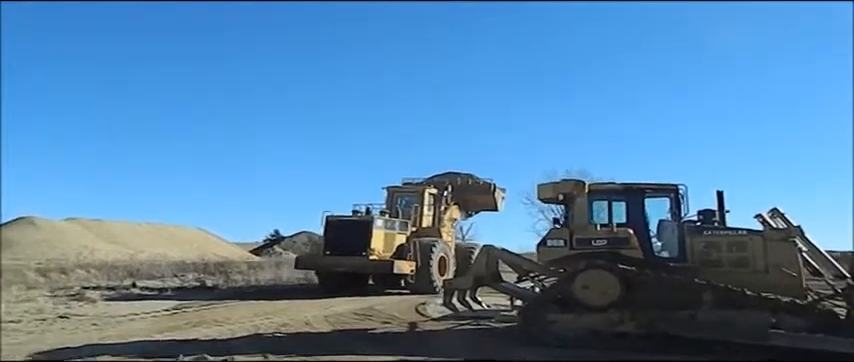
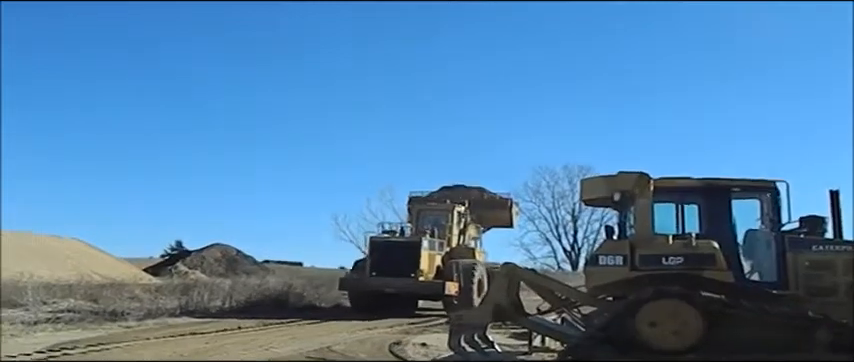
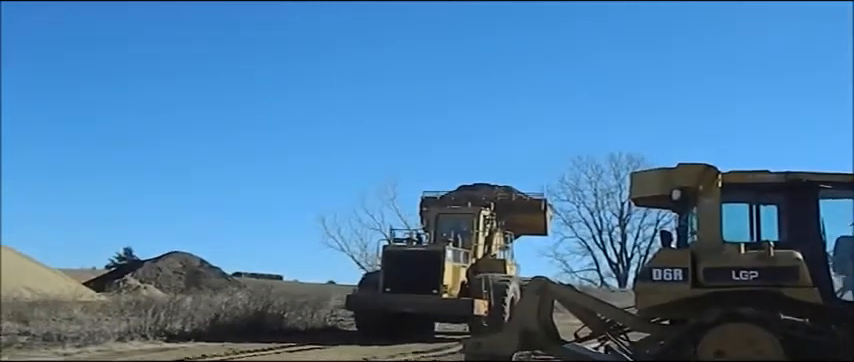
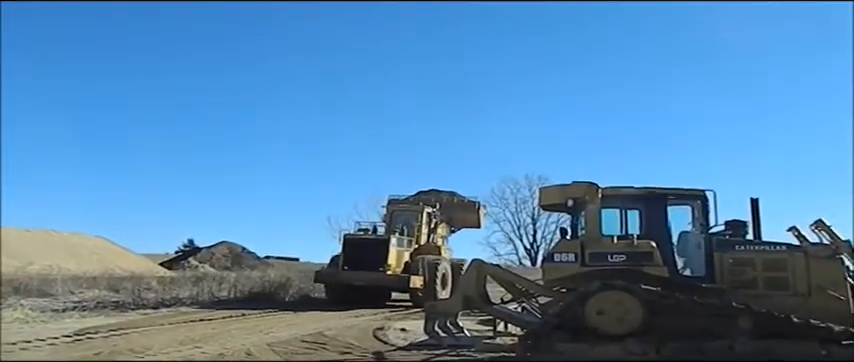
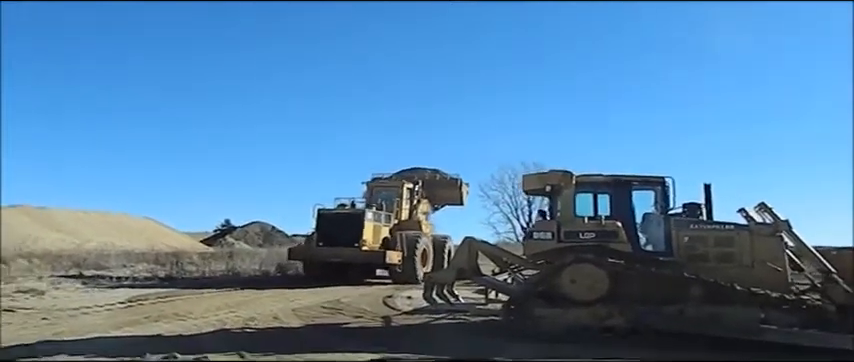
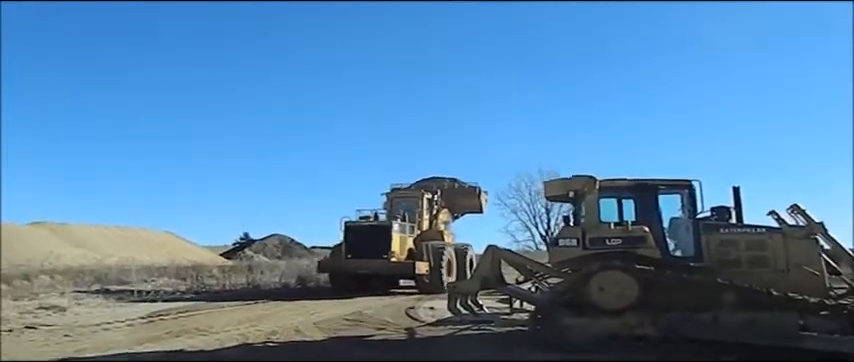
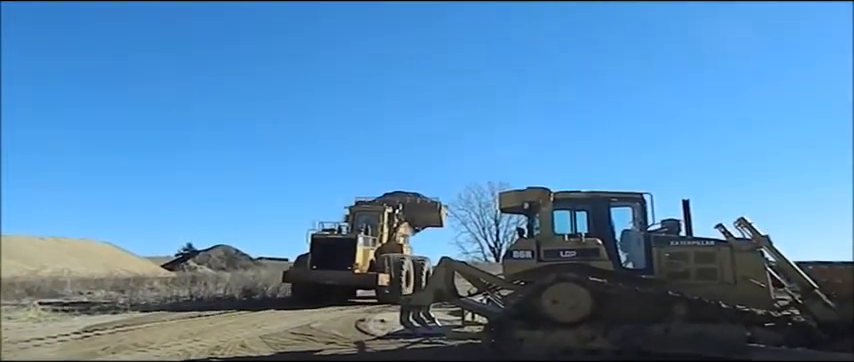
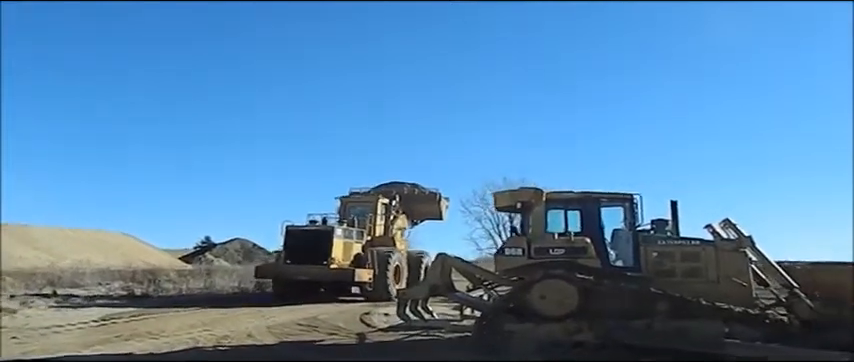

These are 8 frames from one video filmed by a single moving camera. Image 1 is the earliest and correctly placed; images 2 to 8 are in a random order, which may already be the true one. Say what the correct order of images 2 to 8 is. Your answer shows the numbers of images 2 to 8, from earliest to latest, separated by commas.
8, 5, 6, 7, 4, 2, 3
